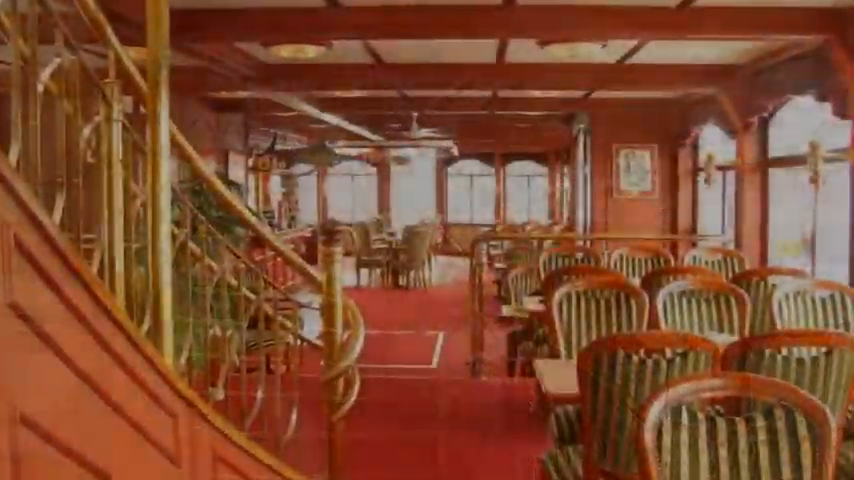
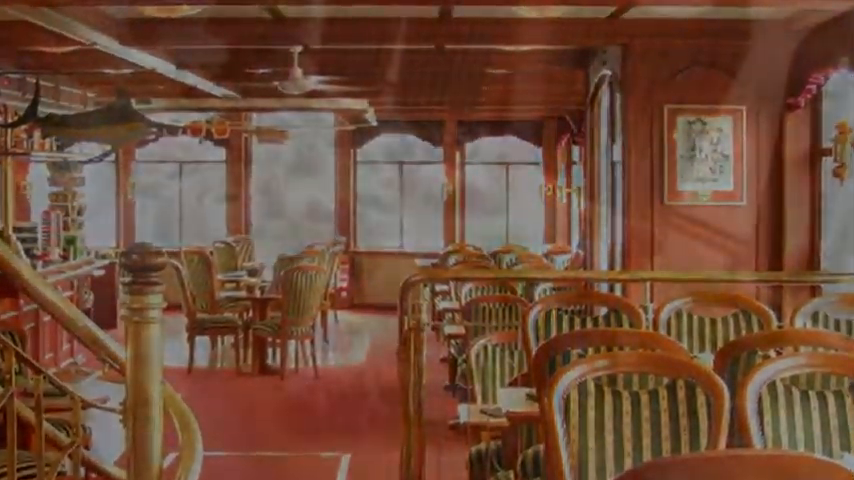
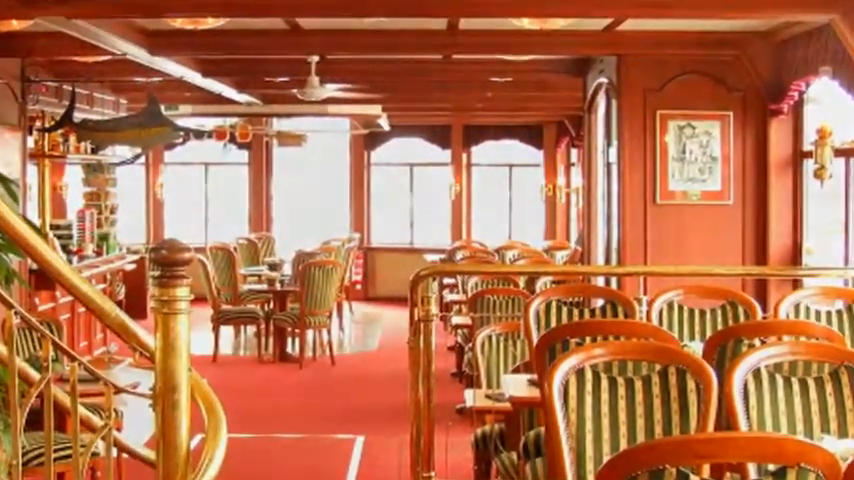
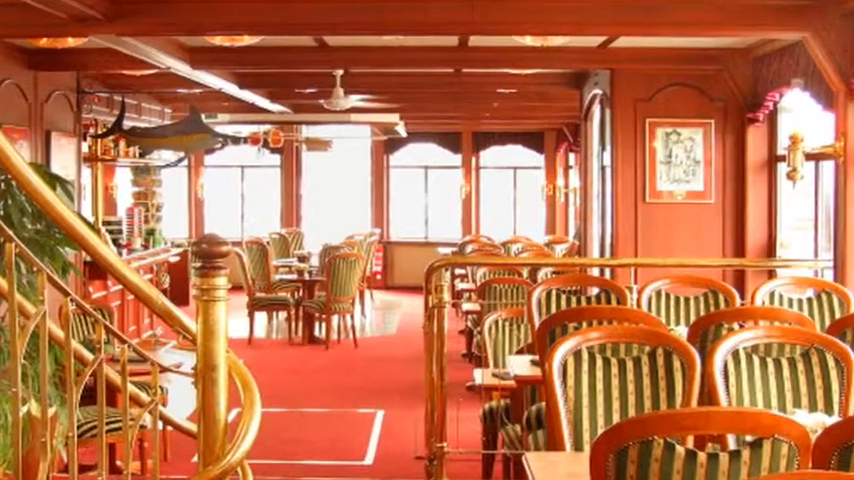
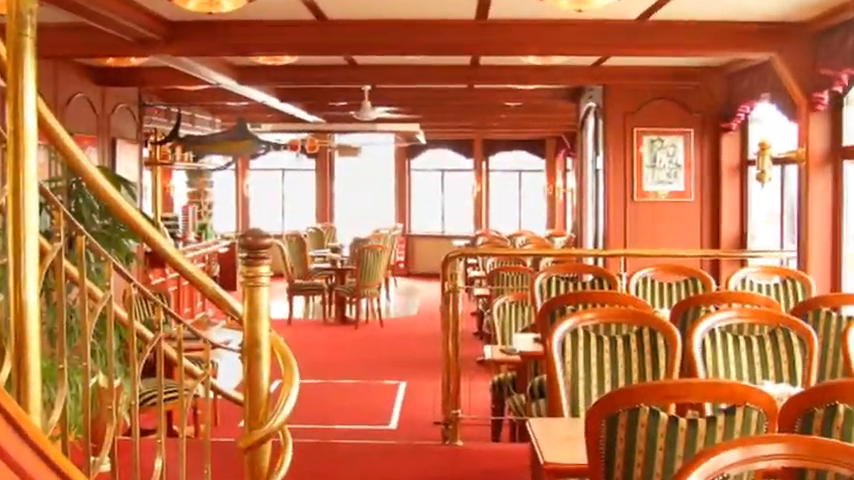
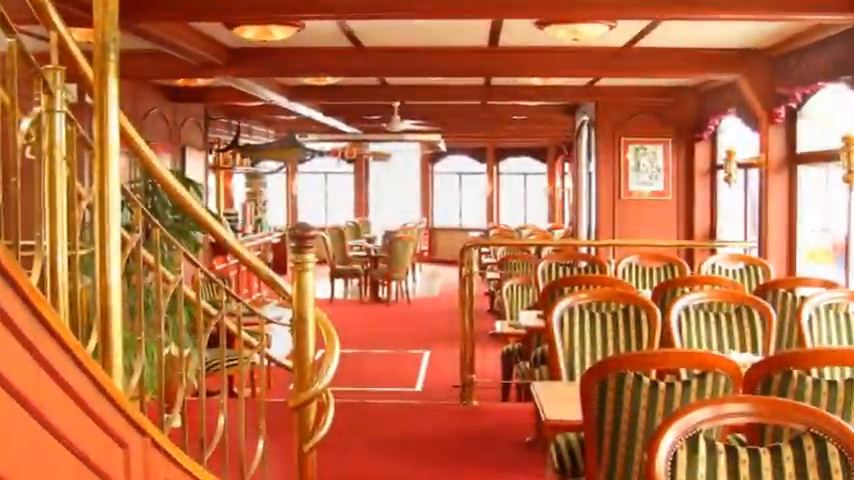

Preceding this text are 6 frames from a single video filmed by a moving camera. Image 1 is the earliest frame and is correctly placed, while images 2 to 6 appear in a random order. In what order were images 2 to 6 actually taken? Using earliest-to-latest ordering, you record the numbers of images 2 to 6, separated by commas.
6, 5, 4, 3, 2
